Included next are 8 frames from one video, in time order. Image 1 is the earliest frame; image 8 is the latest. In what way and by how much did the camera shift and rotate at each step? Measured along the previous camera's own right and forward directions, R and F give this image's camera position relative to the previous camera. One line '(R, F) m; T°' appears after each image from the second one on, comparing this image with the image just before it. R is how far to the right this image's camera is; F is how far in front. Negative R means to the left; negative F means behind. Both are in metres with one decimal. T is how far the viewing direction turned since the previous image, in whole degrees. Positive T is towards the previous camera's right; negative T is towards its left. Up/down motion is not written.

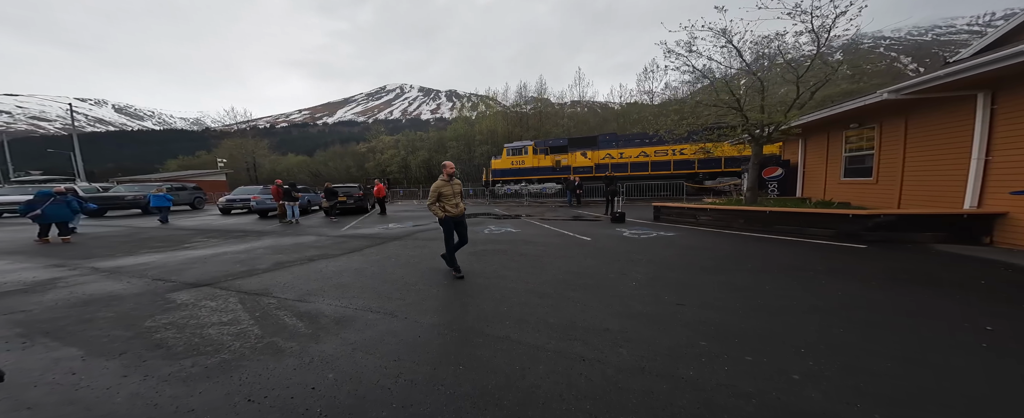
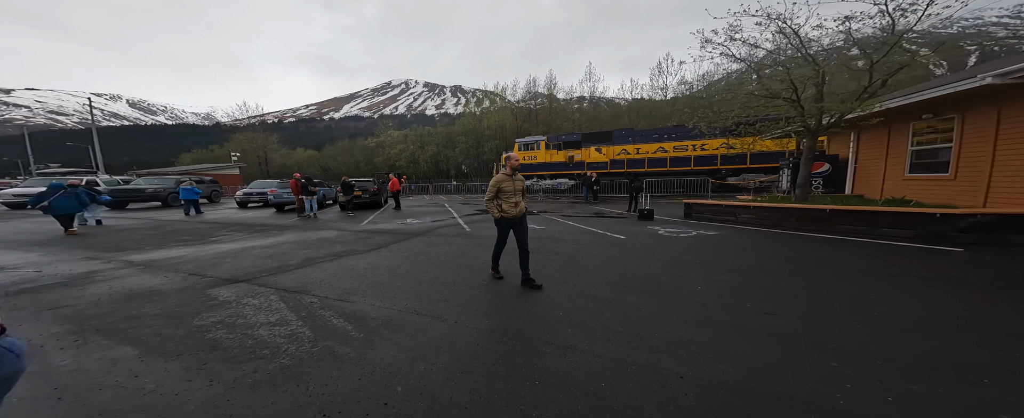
(-0.4, +0.1) m; -1°
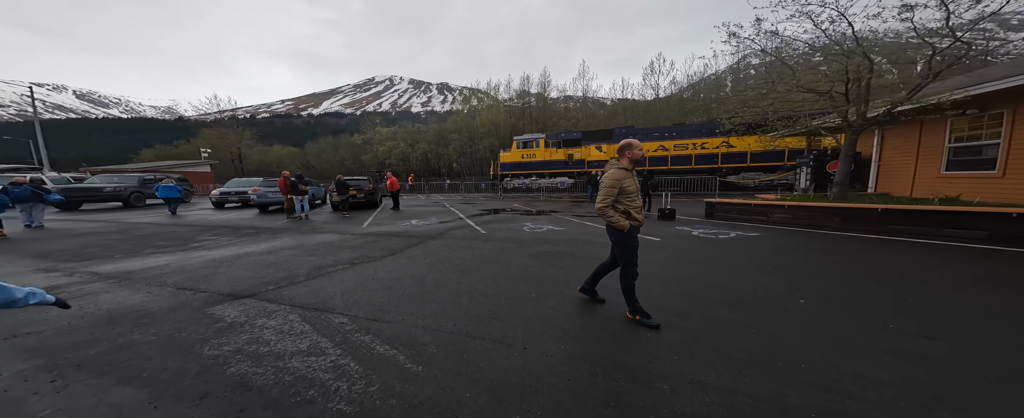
(-0.7, +0.4) m; +3°
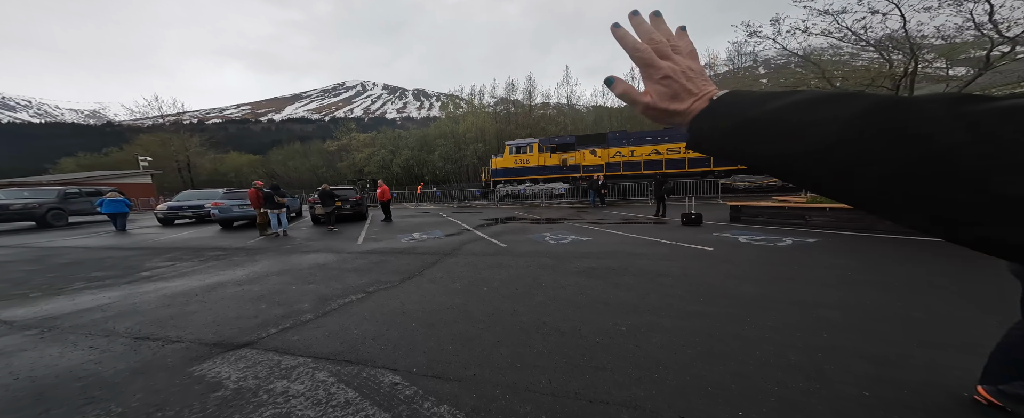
(-0.9, +0.7) m; +5°
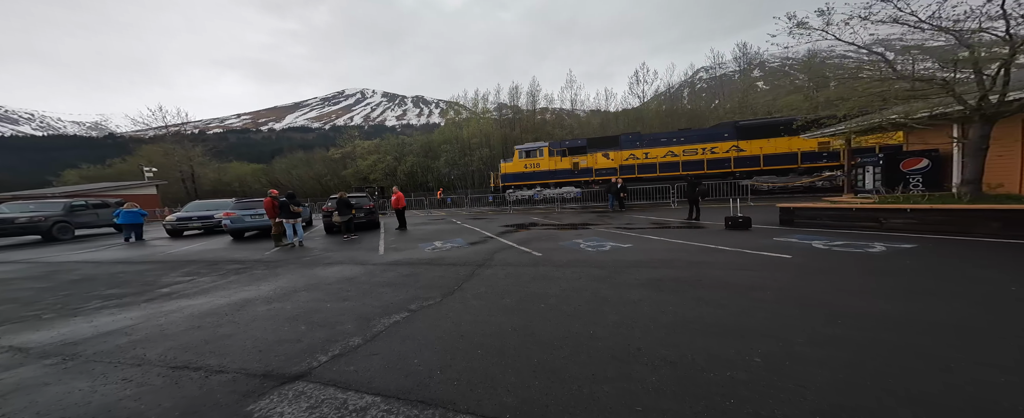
(-0.6, +0.3) m; 0°
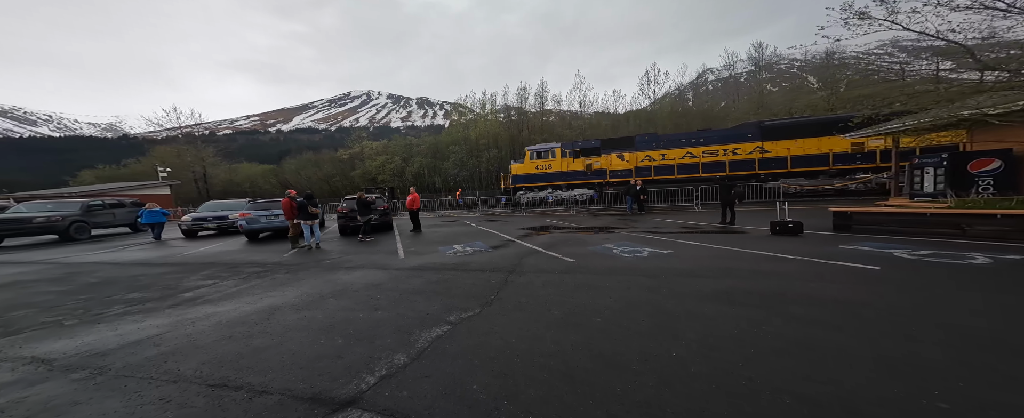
(-0.5, +0.2) m; -1°
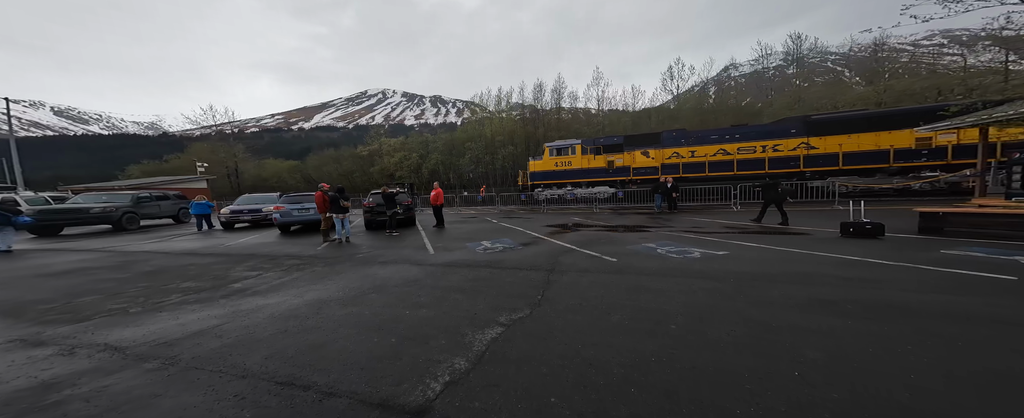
(-0.5, +0.2) m; -3°
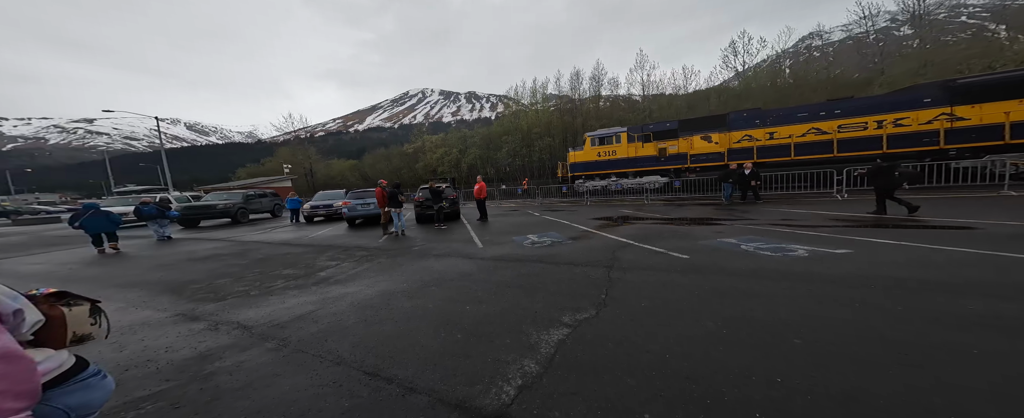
(-0.5, +0.3) m; -7°
